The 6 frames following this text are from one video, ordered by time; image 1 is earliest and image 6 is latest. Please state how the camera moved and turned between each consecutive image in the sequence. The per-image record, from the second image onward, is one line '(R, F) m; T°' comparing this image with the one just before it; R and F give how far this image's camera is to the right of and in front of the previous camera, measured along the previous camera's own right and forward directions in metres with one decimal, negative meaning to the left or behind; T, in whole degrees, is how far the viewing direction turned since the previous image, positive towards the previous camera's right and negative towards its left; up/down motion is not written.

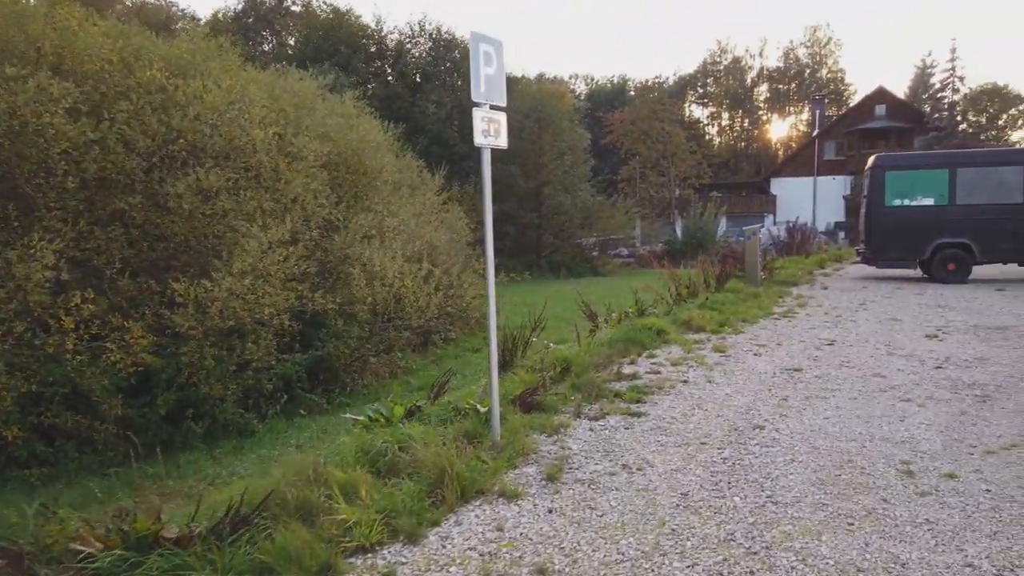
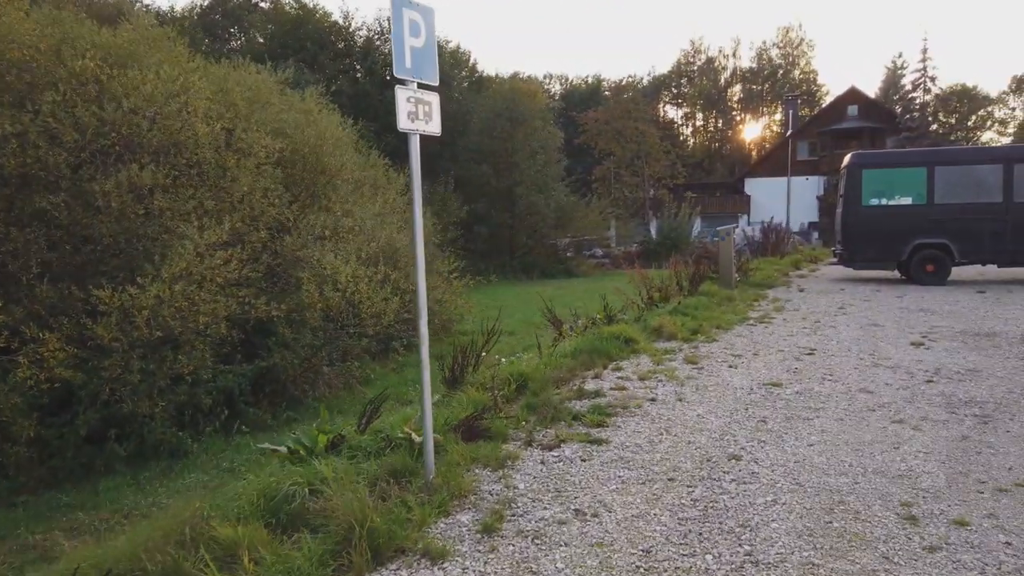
(+0.2, +0.7) m; +2°
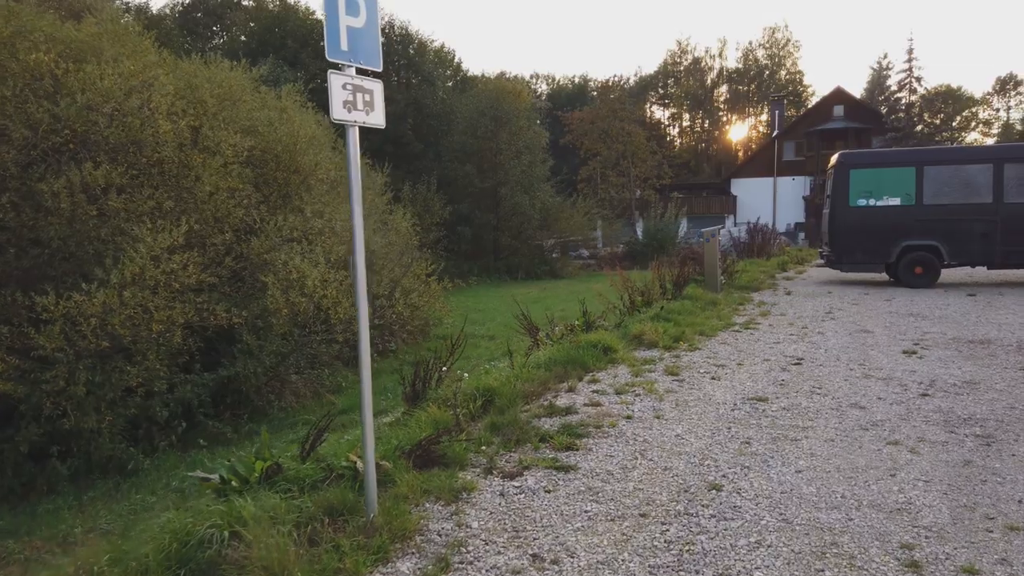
(+0.2, +0.4) m; +1°
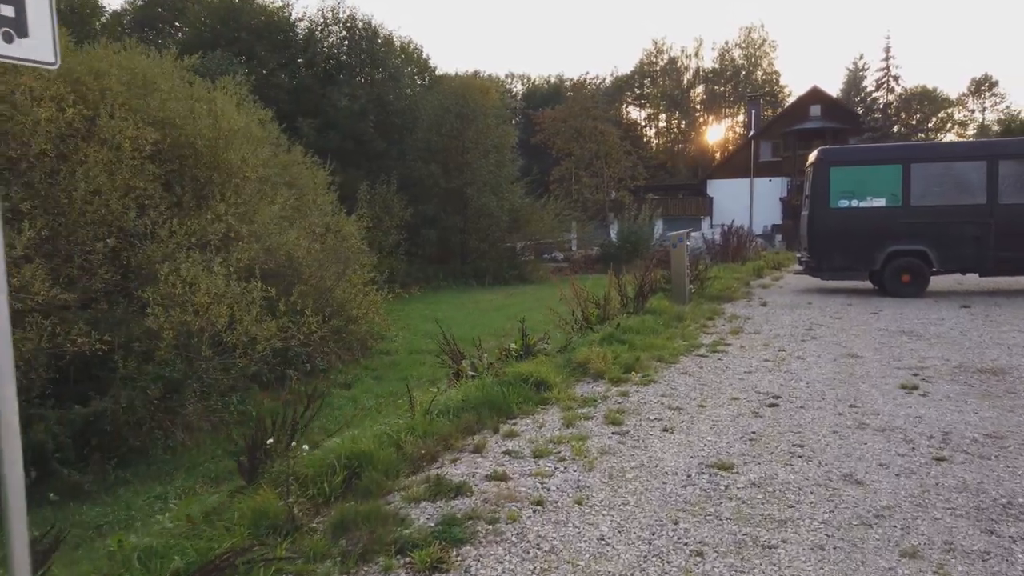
(+0.6, +1.4) m; +2°
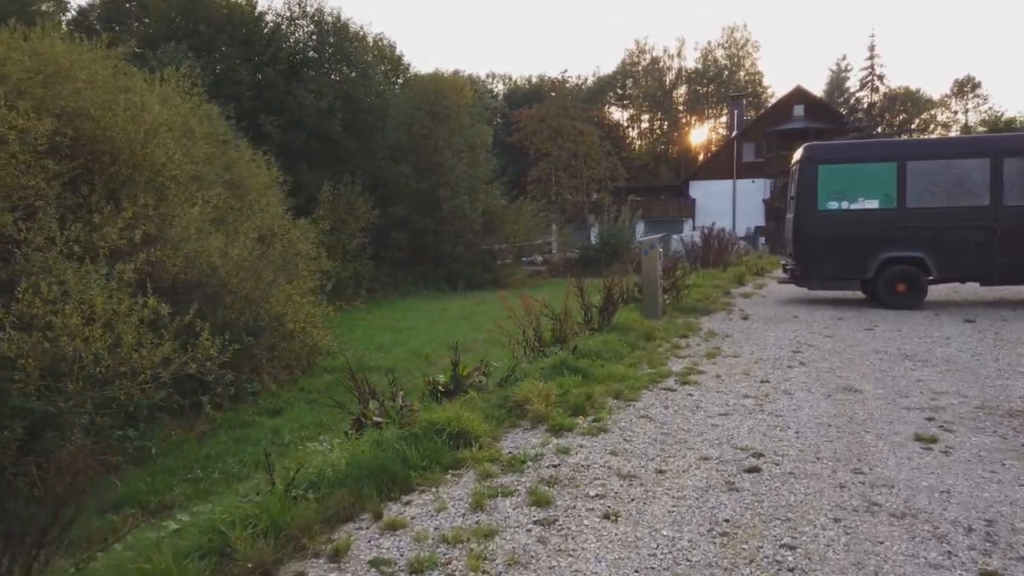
(+0.5, +1.3) m; +1°
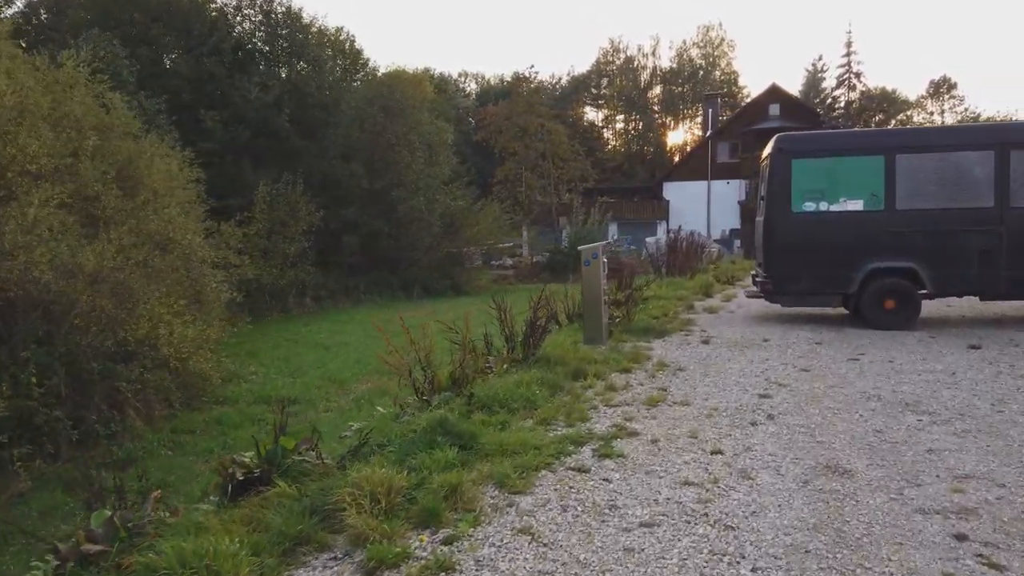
(+0.8, +1.9) m; +2°
